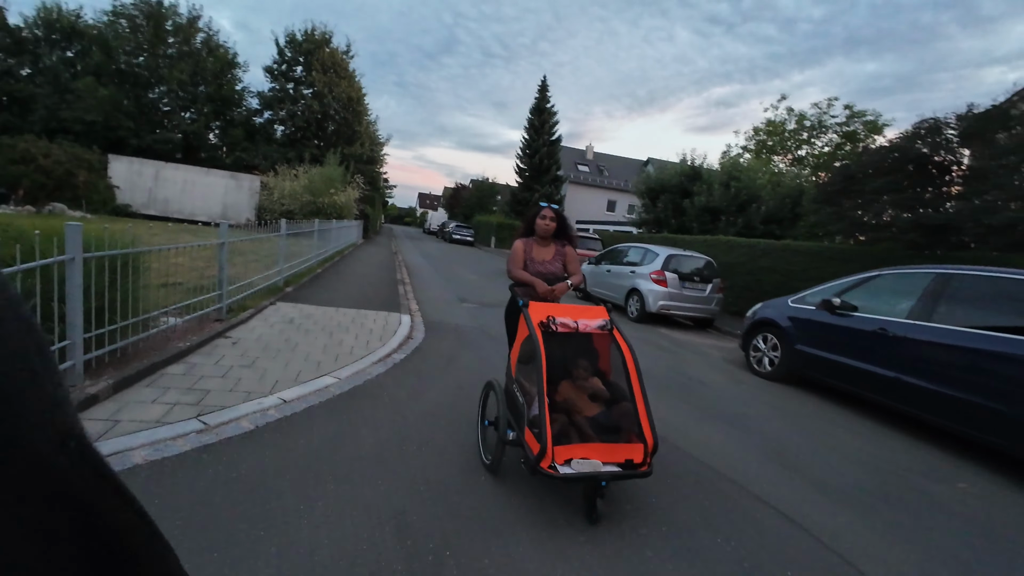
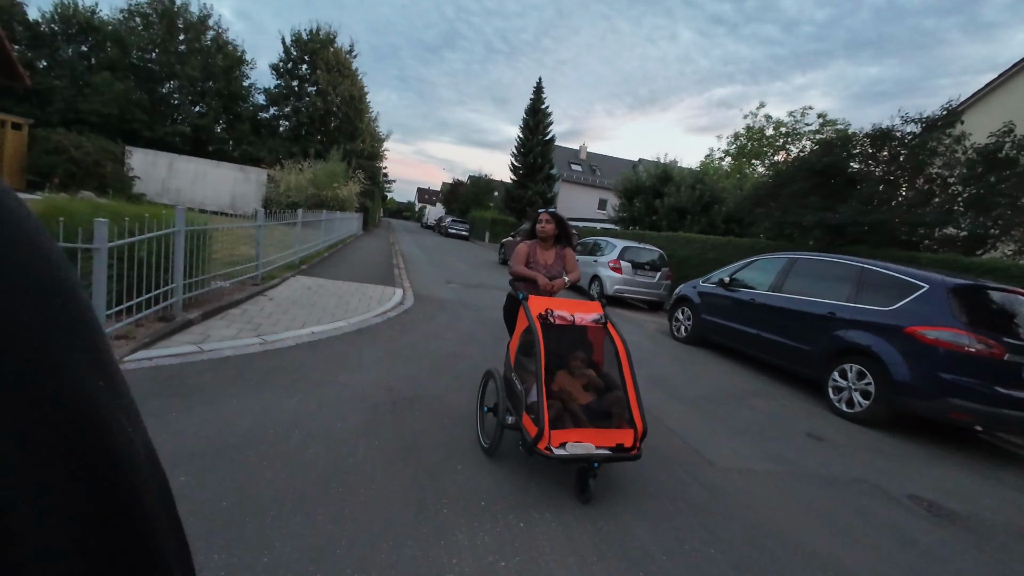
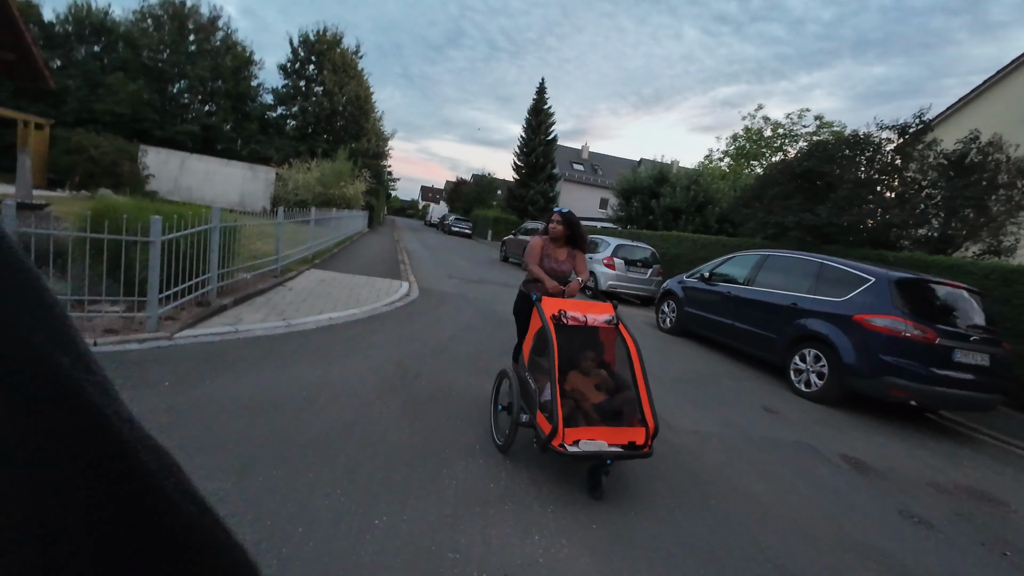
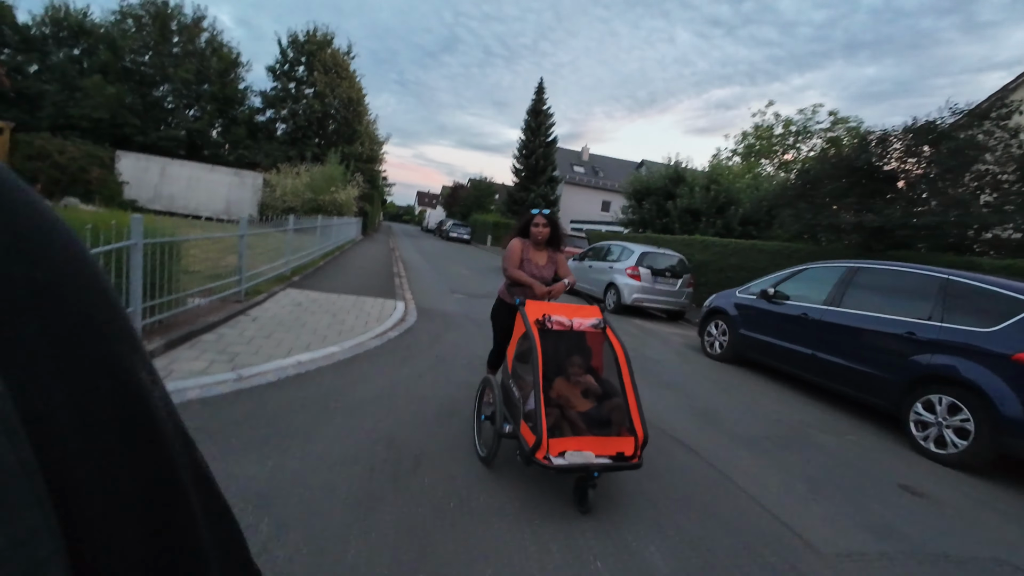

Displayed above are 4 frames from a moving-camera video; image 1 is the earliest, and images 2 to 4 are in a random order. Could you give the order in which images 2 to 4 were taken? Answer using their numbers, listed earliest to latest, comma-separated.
4, 2, 3
